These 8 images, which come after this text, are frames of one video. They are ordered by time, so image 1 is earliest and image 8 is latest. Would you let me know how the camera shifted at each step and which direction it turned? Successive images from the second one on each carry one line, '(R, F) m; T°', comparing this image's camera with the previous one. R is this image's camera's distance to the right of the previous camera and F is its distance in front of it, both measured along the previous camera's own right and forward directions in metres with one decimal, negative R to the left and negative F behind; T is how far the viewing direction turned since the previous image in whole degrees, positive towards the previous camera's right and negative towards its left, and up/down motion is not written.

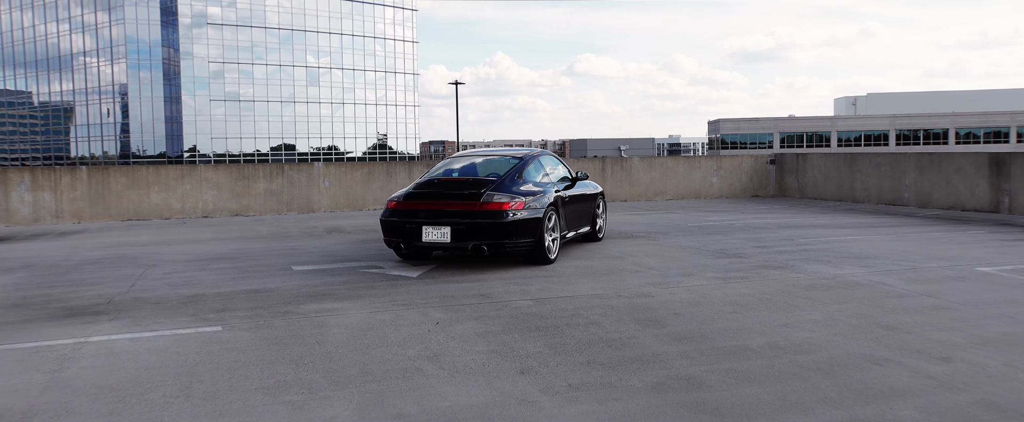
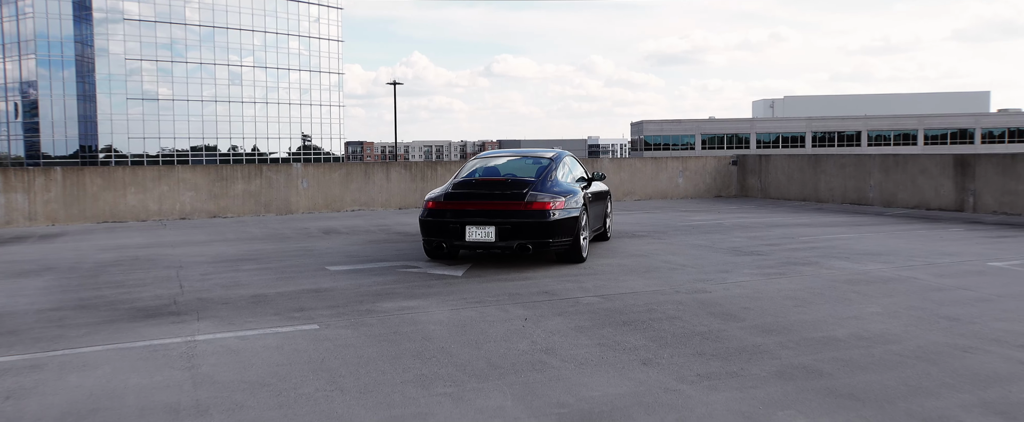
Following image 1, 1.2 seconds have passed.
(-1.0, -0.1) m; +4°
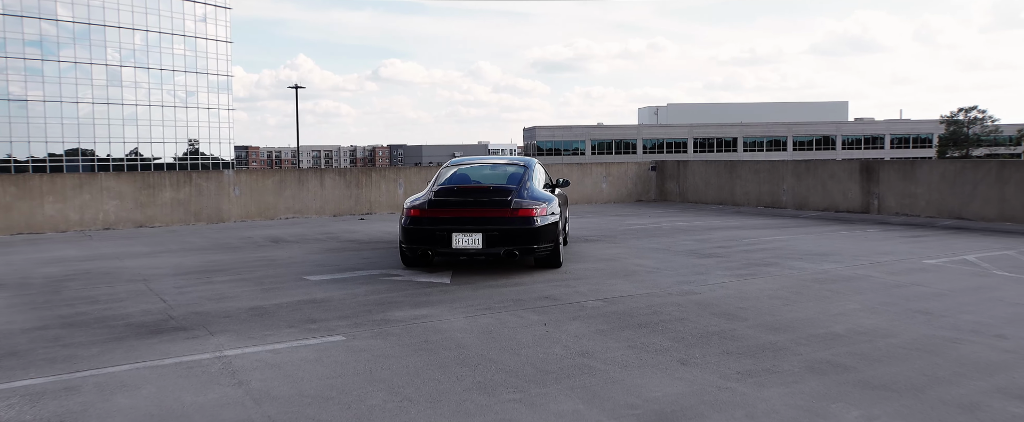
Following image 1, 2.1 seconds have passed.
(-0.7, 0.0) m; +7°
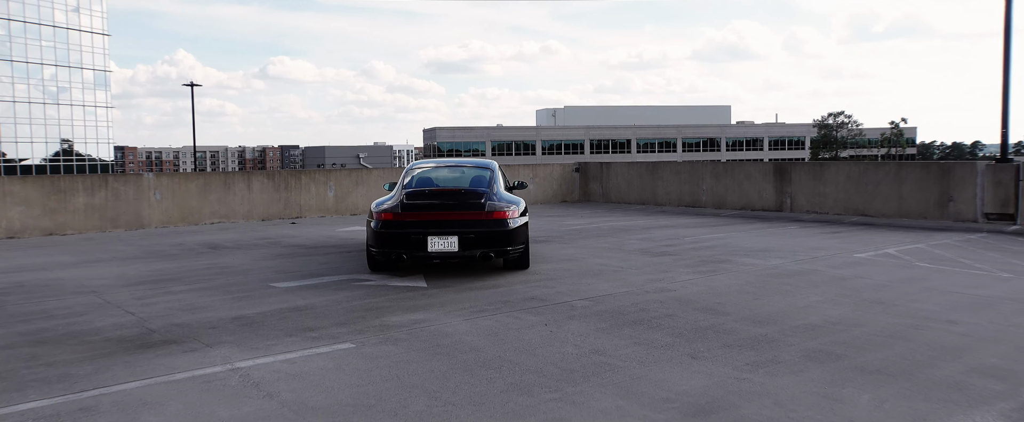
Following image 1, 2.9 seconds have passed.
(-0.6, 0.0) m; +7°
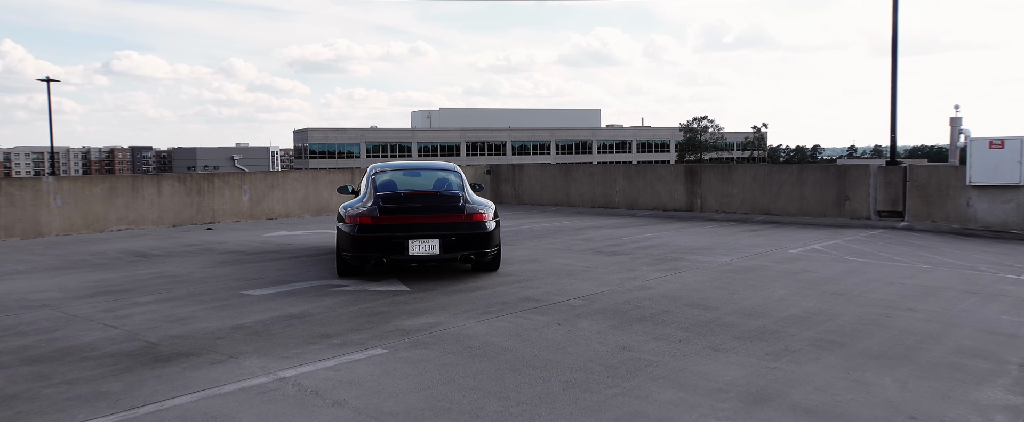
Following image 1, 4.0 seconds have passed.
(-0.8, 0.0) m; +8°
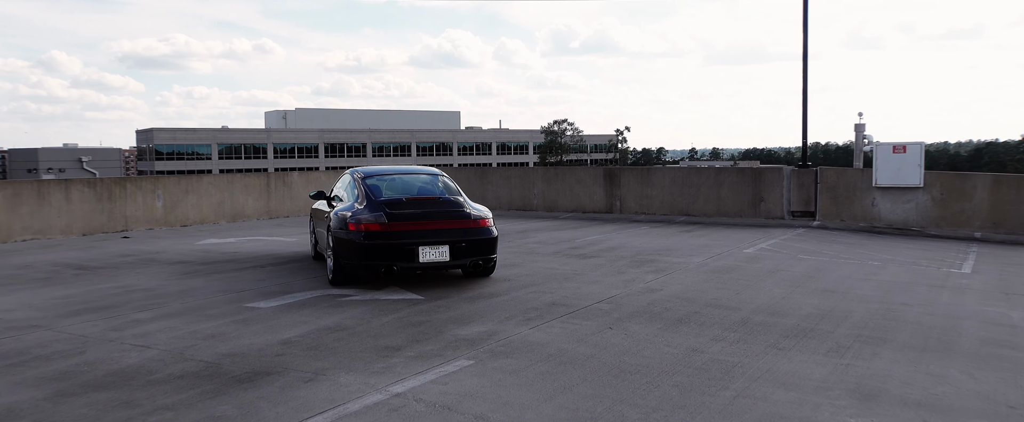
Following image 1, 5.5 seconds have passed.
(-1.1, +0.1) m; +8°
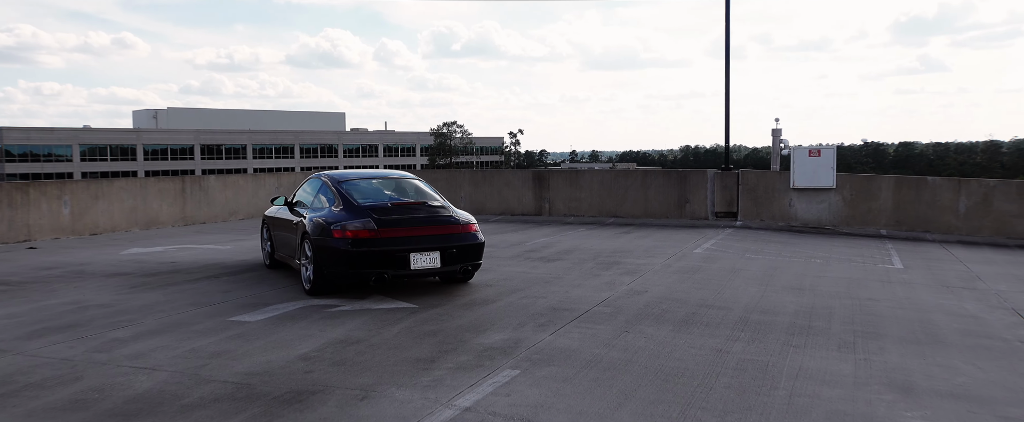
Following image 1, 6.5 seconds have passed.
(-0.8, +0.1) m; +7°
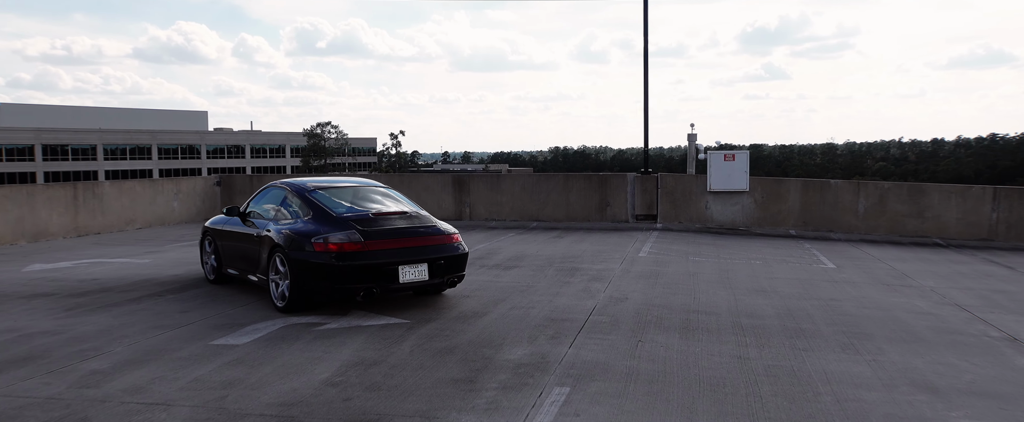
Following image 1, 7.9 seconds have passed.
(-0.9, +0.1) m; +8°
